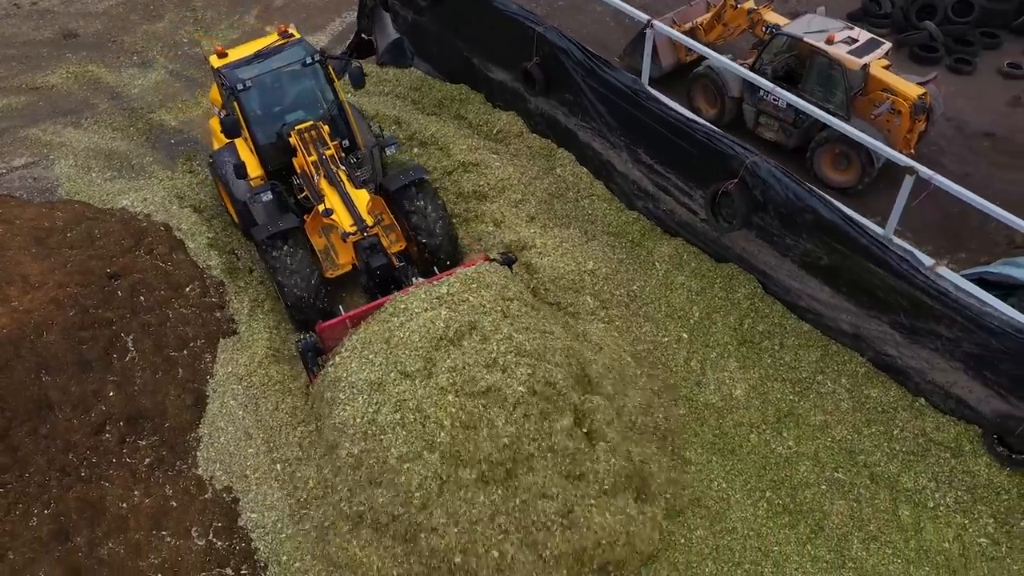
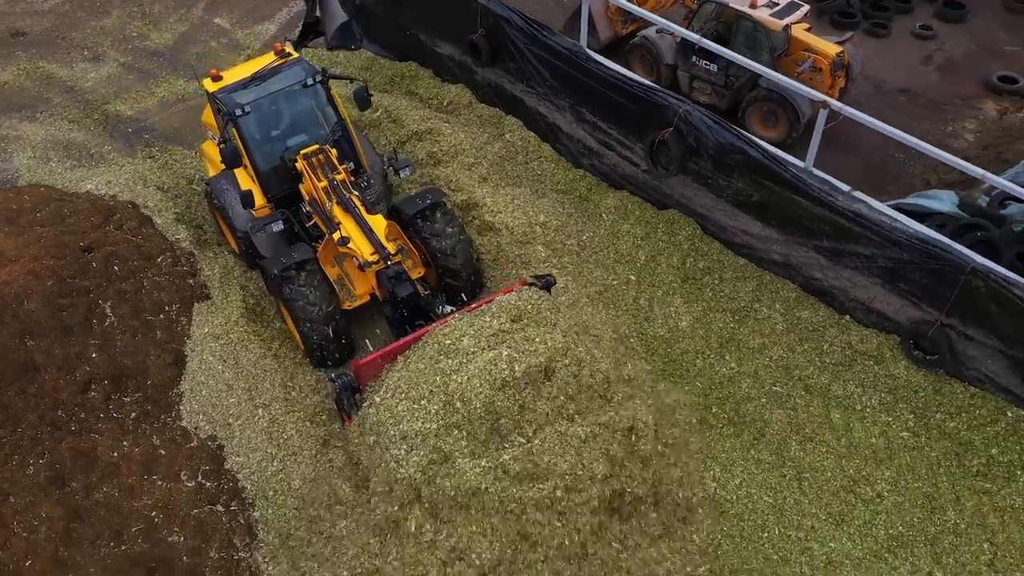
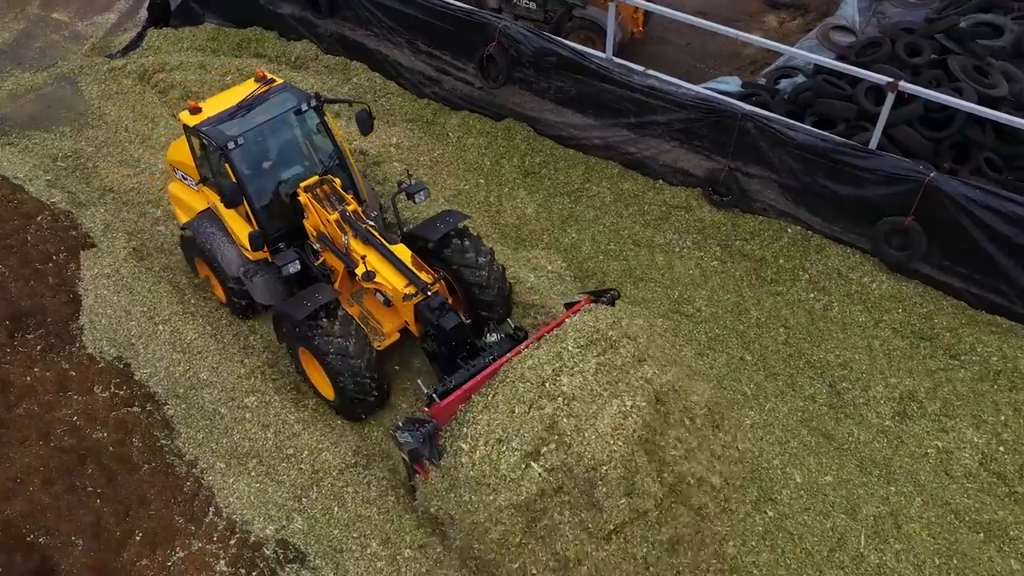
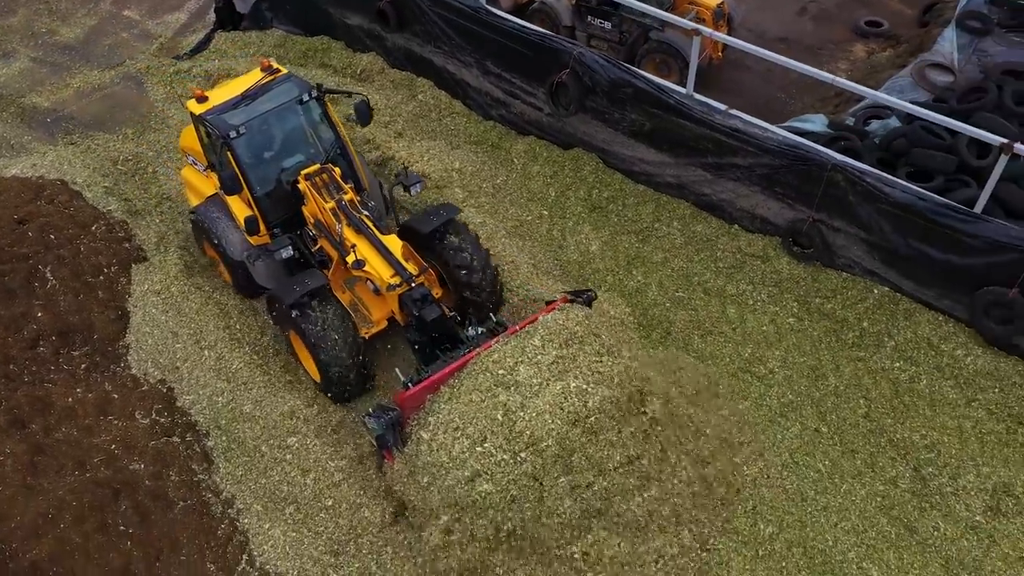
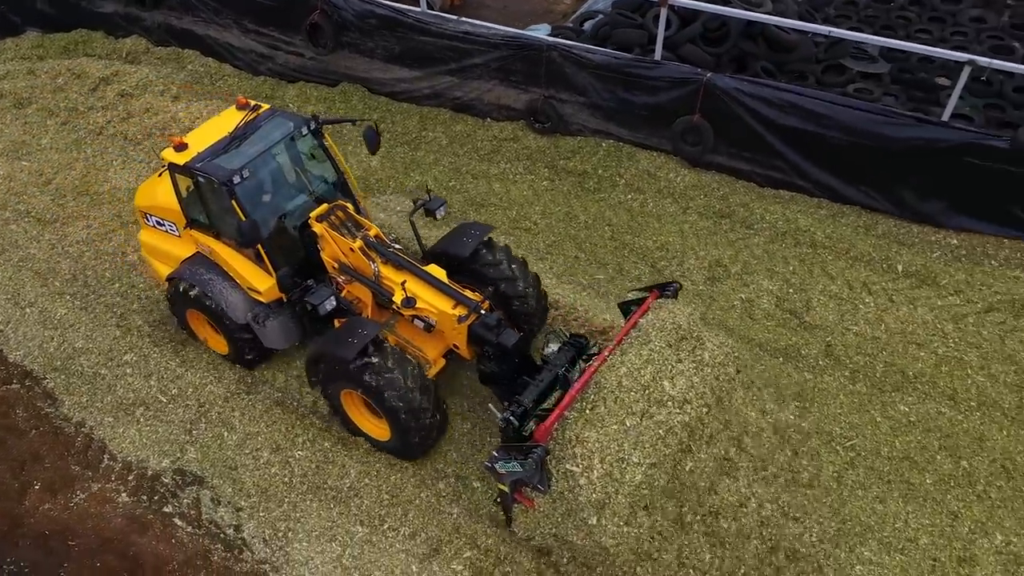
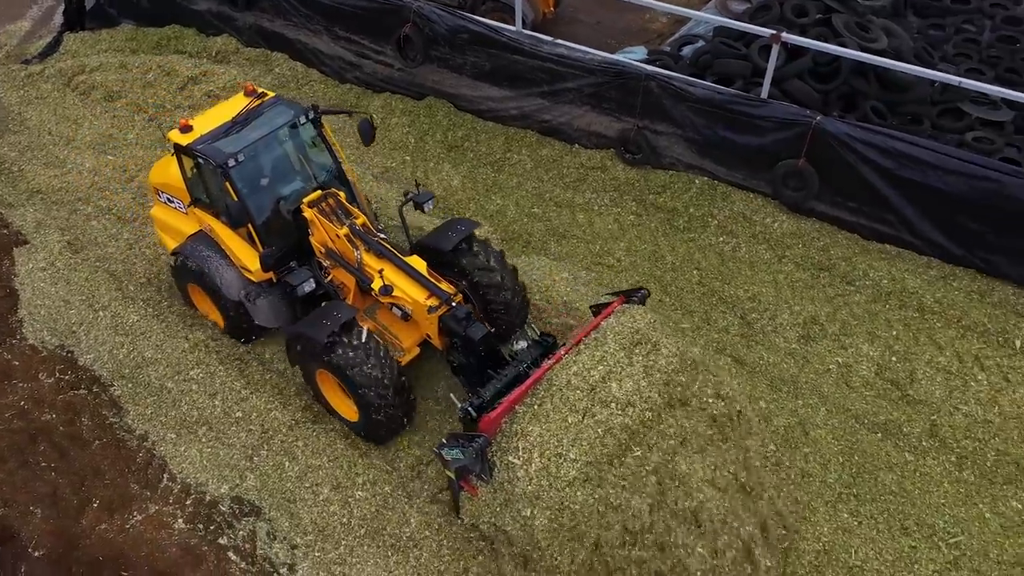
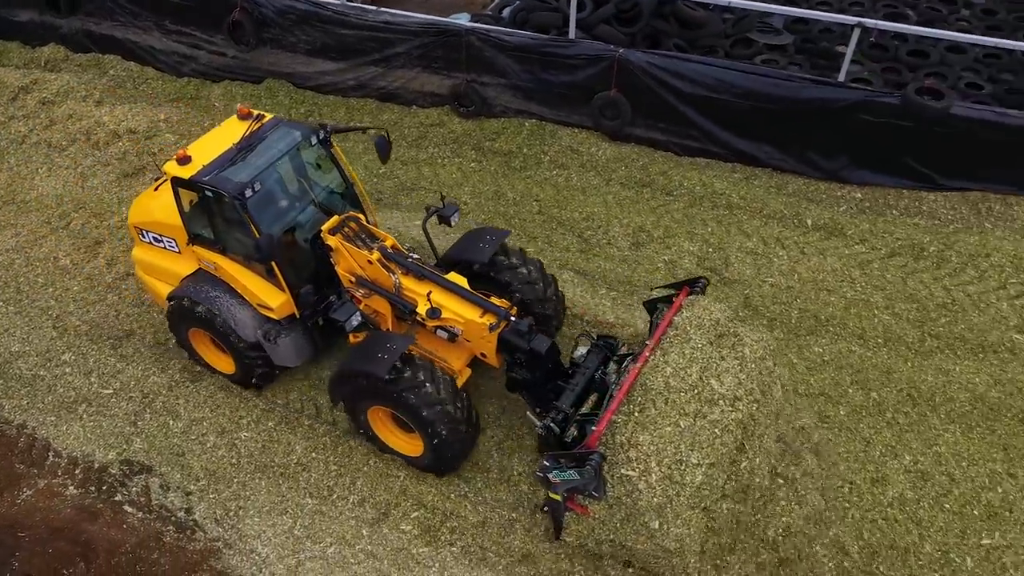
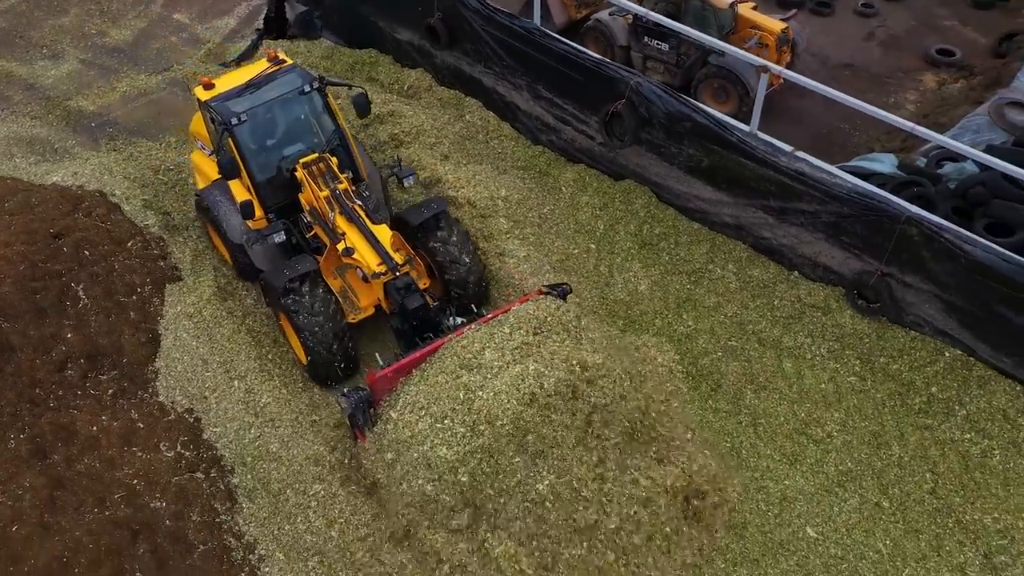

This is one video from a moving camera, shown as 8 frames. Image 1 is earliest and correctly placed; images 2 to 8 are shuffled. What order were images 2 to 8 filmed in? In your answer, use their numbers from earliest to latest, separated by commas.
2, 8, 4, 3, 6, 5, 7
